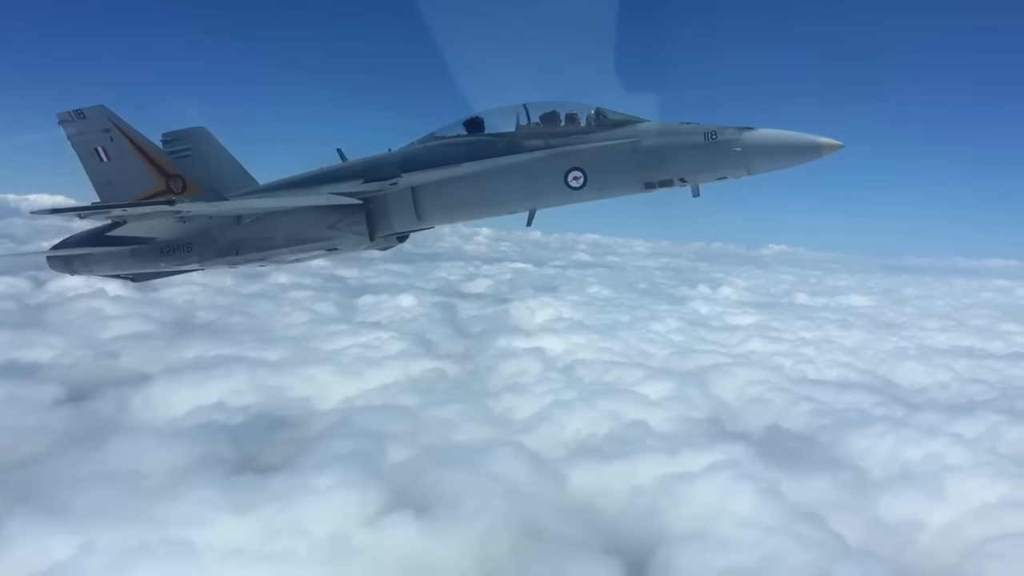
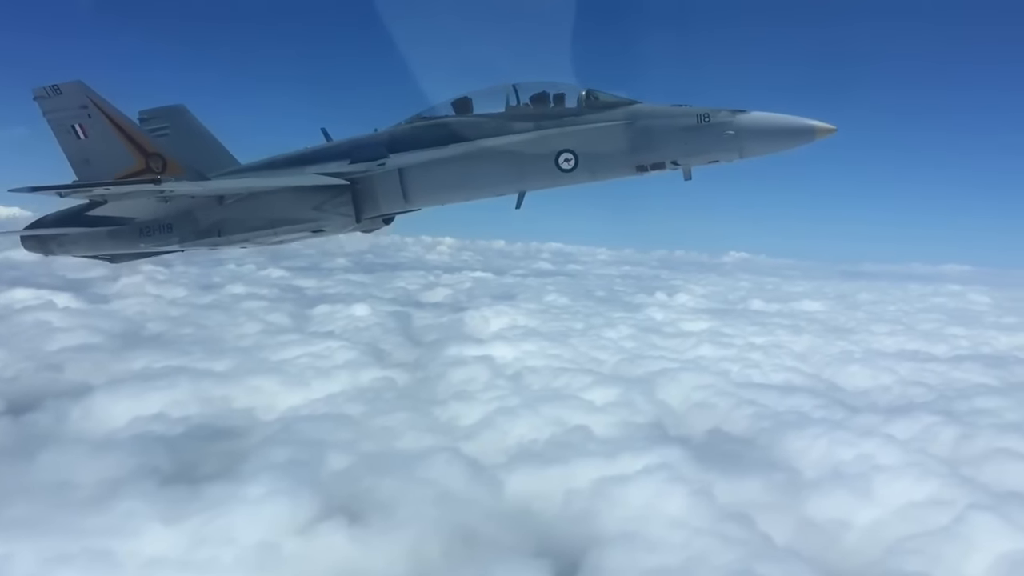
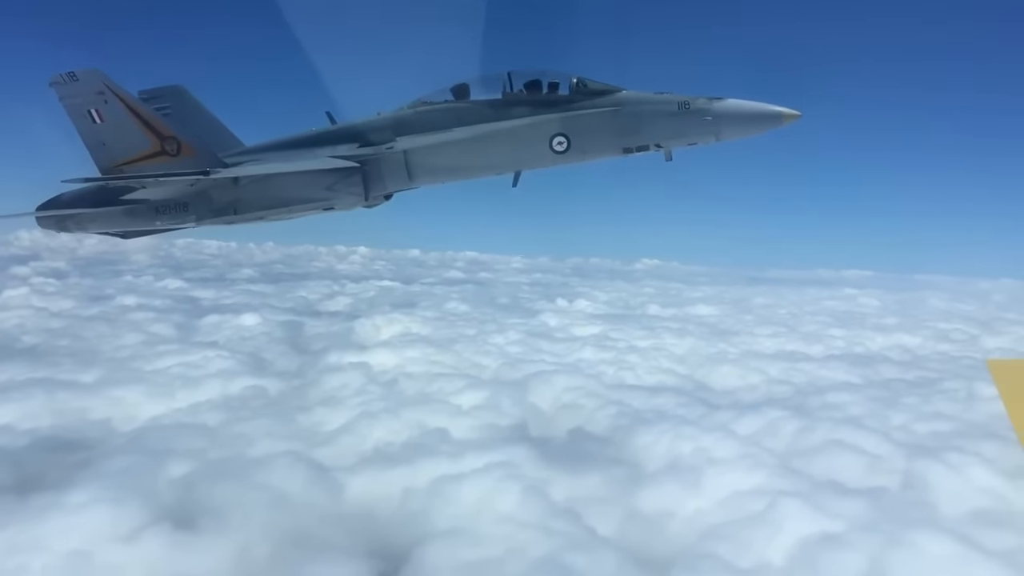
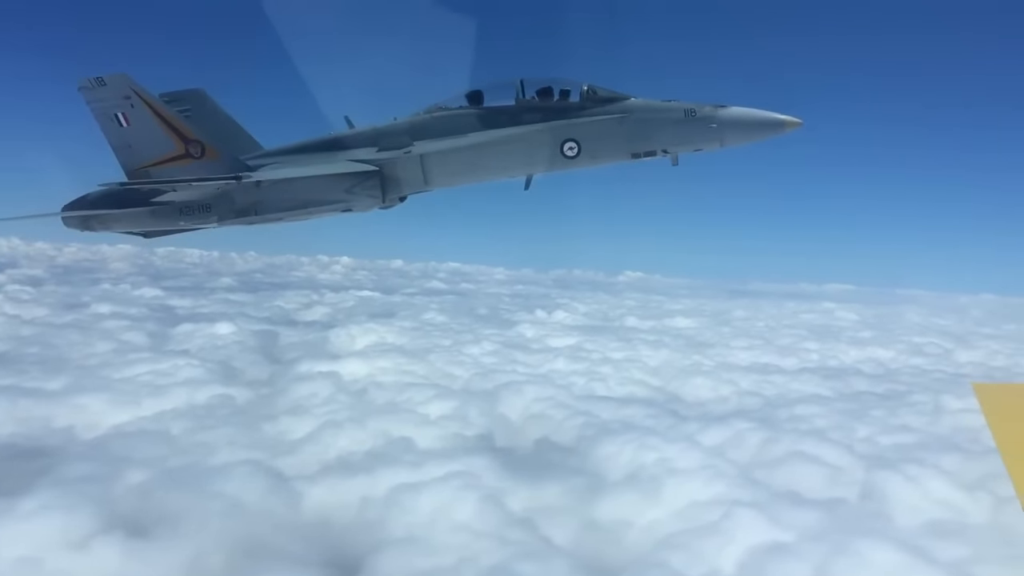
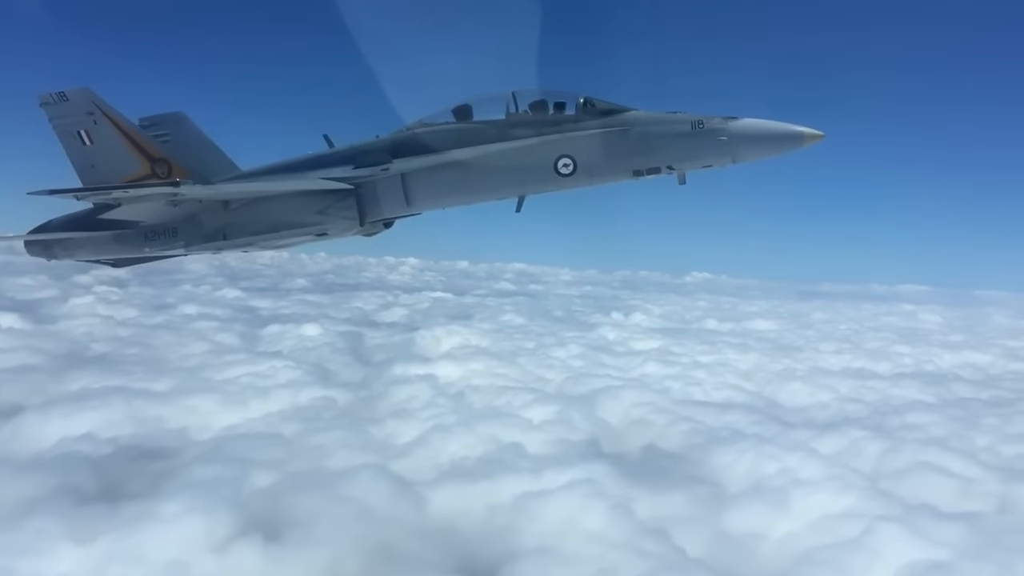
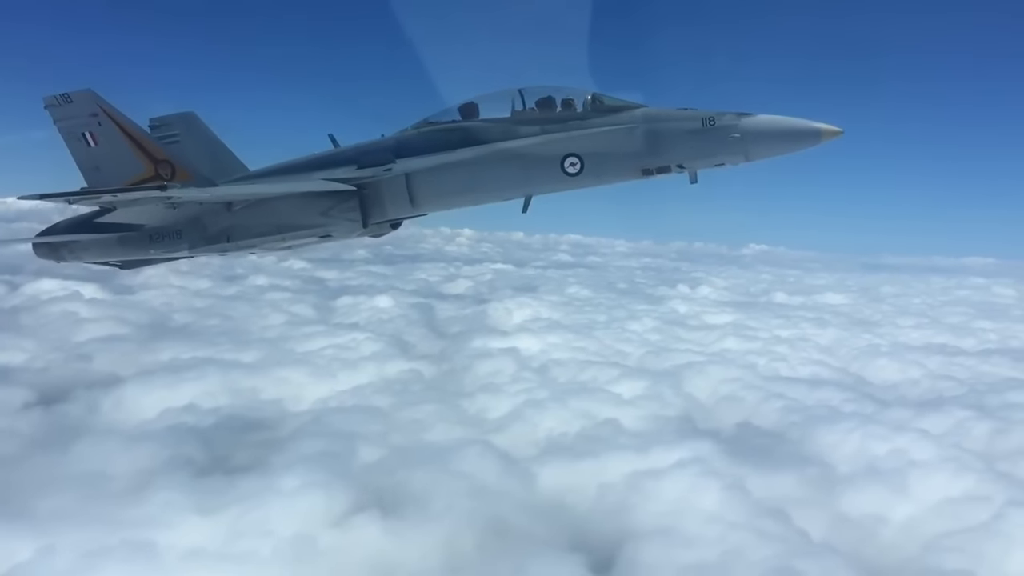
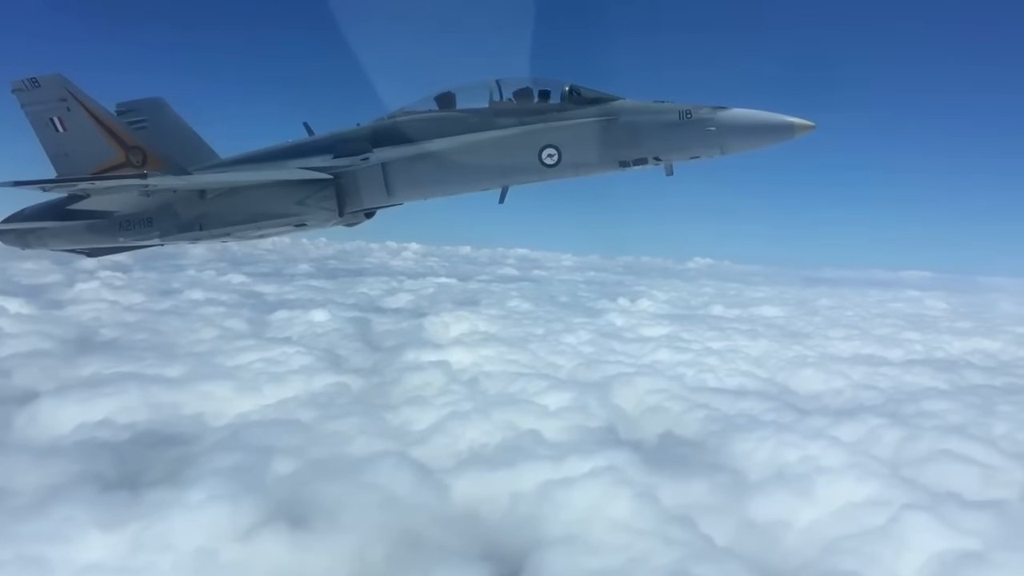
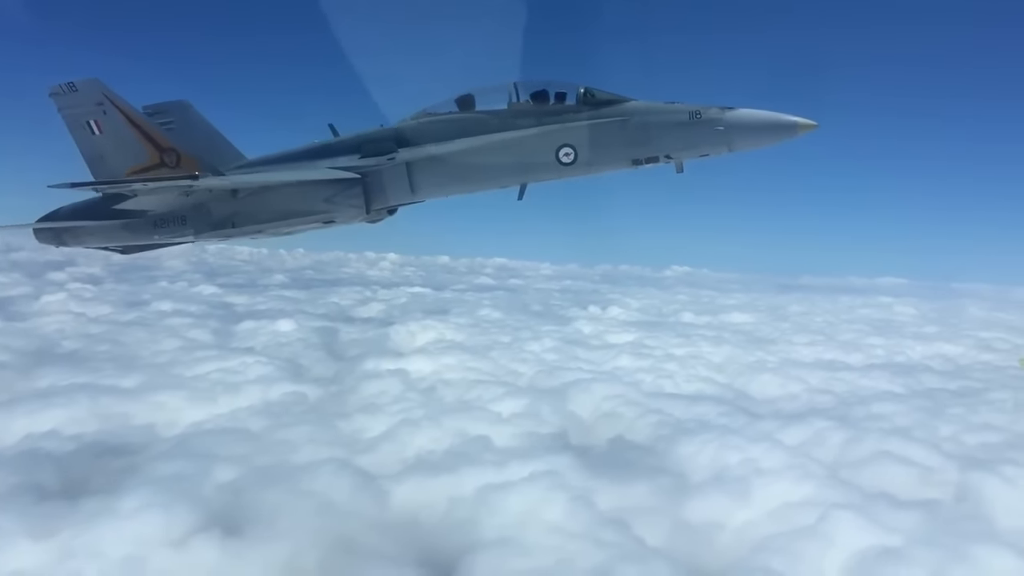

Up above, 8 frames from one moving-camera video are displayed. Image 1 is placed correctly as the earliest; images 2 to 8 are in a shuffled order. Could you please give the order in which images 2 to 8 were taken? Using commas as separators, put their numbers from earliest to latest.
6, 2, 7, 5, 8, 3, 4
